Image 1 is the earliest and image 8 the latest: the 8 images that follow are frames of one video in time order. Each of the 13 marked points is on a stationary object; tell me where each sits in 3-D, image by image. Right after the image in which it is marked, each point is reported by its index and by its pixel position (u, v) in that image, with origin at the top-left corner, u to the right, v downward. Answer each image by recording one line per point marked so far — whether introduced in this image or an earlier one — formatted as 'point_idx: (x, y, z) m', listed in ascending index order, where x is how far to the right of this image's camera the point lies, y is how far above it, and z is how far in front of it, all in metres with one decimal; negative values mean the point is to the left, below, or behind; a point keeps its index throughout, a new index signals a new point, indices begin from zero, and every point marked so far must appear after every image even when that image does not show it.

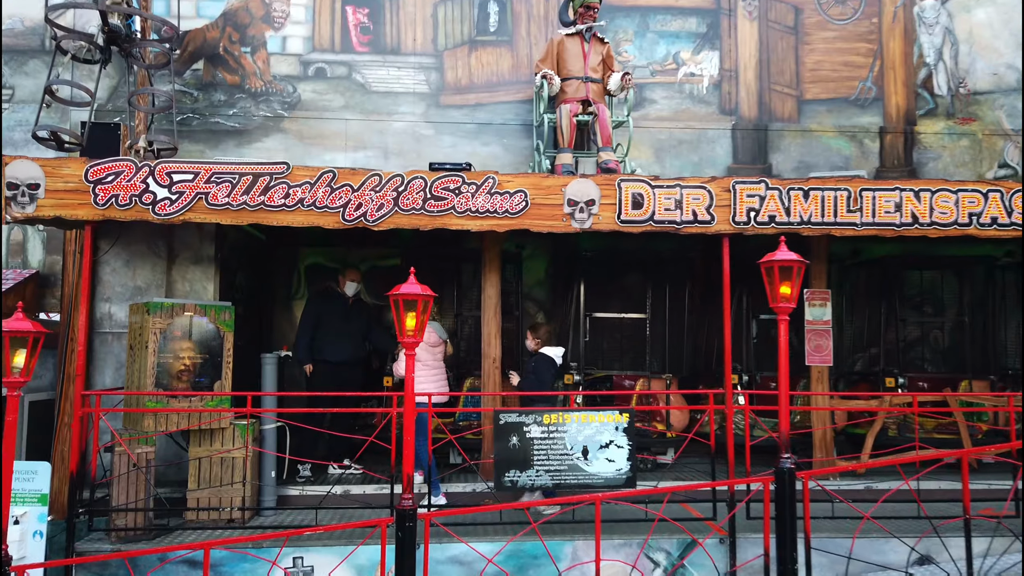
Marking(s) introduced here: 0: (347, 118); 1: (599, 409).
0: (-1.6, +1.6, +7.3) m
1: (+0.7, -1.0, +6.0) m
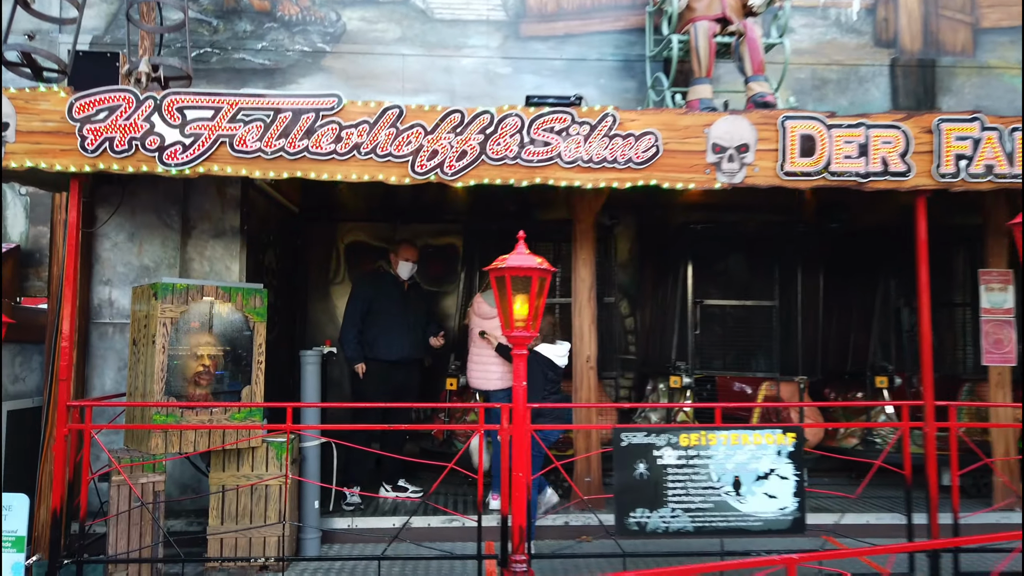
0: (-0.8, +1.8, +5.8) m
1: (+1.4, -0.8, +4.4) m
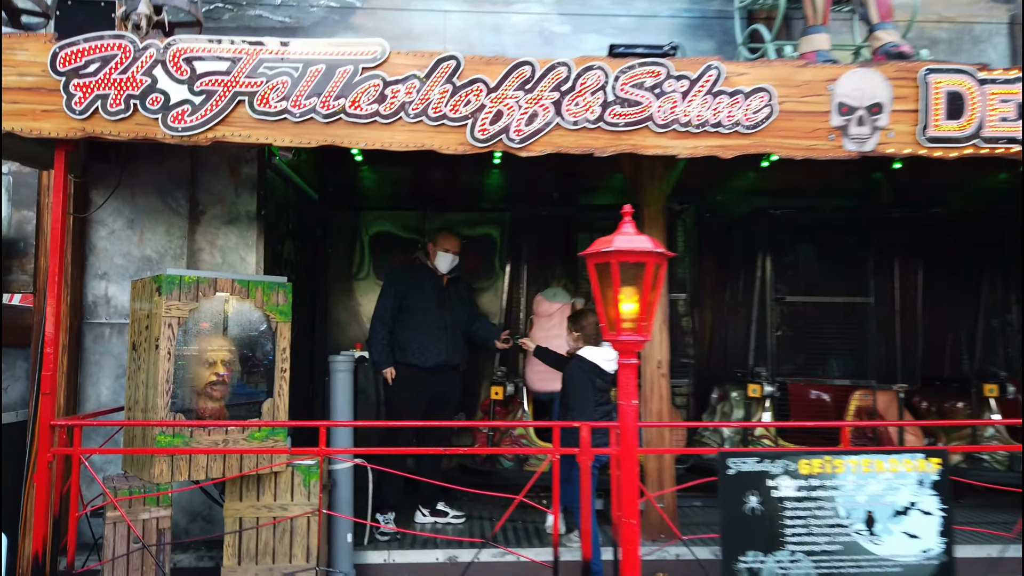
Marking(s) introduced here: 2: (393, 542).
0: (-0.4, +1.8, +5.0) m
1: (+1.8, -0.8, +3.6) m
2: (-0.8, -1.6, +4.8) m
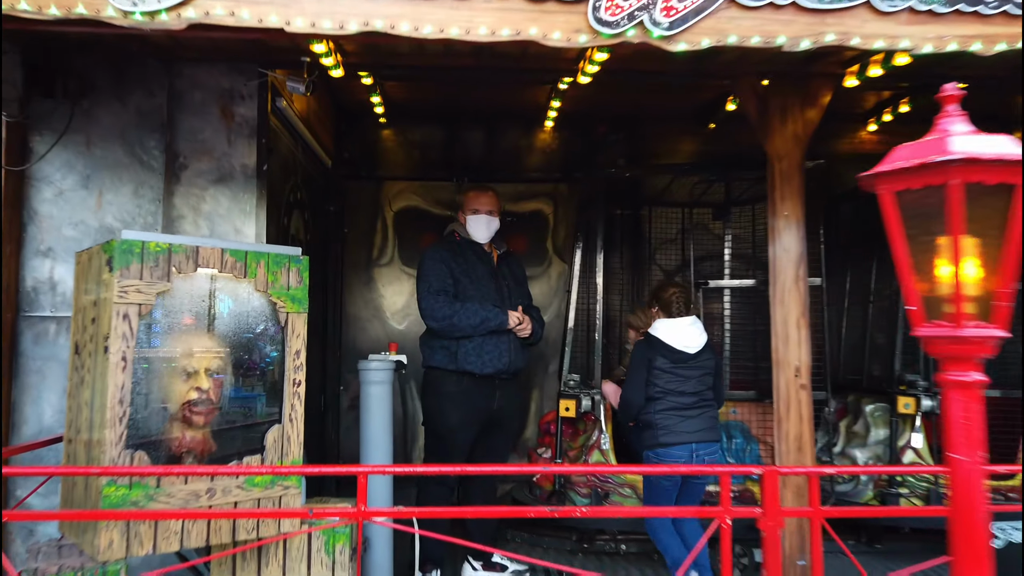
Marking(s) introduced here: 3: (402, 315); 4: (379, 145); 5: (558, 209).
0: (0.0, +1.9, +3.7) m
1: (+2.3, -0.7, +2.3) m
2: (-0.3, -1.5, +3.5) m
3: (-0.8, -0.2, +5.6) m
4: (-1.0, +1.1, +5.6) m
5: (+0.3, +0.6, +5.7) m
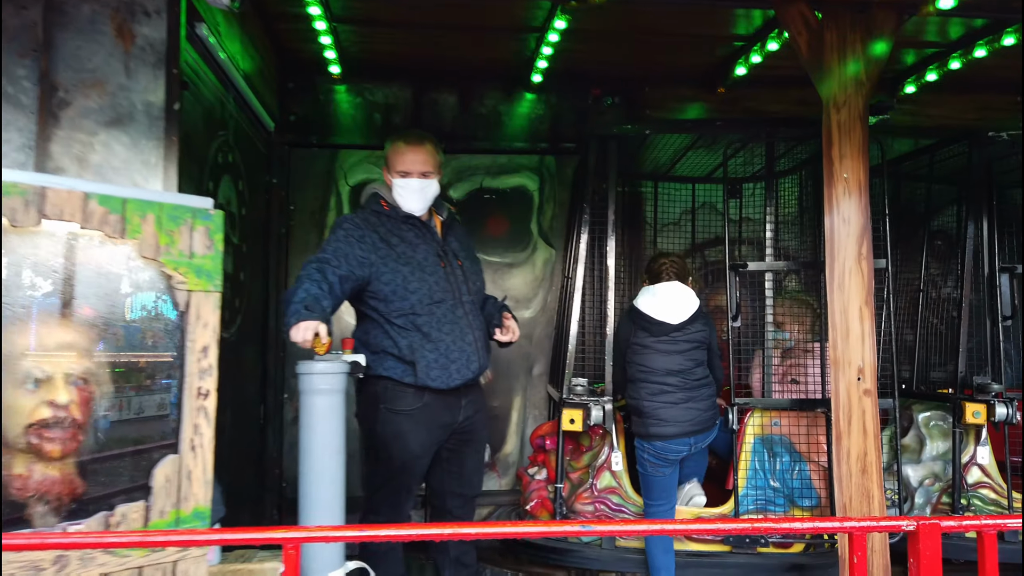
0: (0.0, +2.0, +2.9) m
1: (+2.3, -0.6, +1.6) m
2: (-0.3, -1.5, +2.7) m
3: (-1.0, -0.1, +4.7) m
4: (-1.1, +1.1, +4.7) m
5: (+0.2, +0.7, +4.9) m
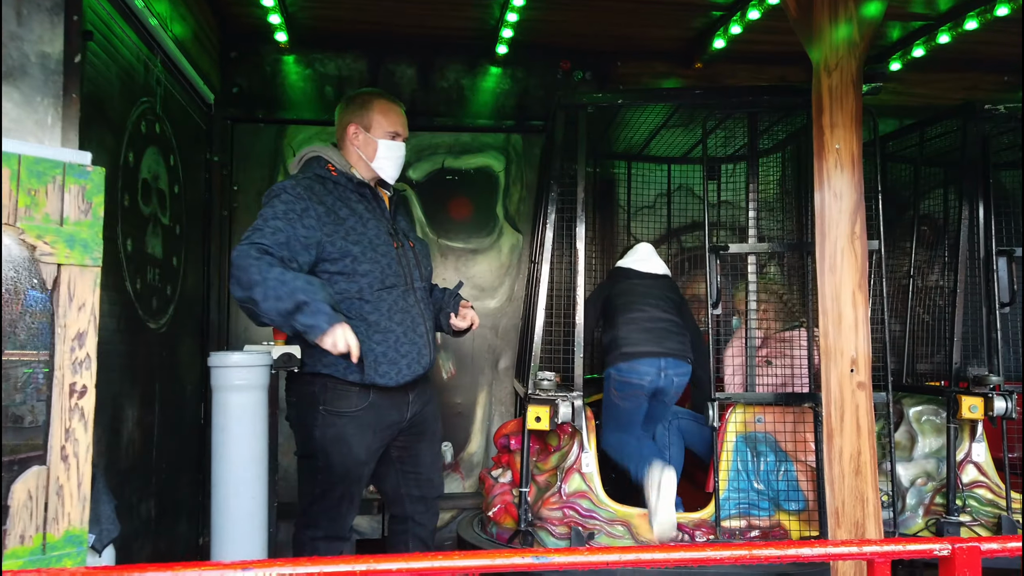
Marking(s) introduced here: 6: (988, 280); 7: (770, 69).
0: (-0.2, +2.1, +2.5) m
1: (+2.2, -0.5, +1.4) m
2: (-0.5, -1.4, +2.3) m
3: (-1.2, -0.1, +4.3) m
4: (-1.3, +1.2, +4.3) m
5: (0.0, +0.7, +4.6) m
6: (+2.3, 0.0, +3.6) m
7: (+1.6, +1.4, +4.7) m
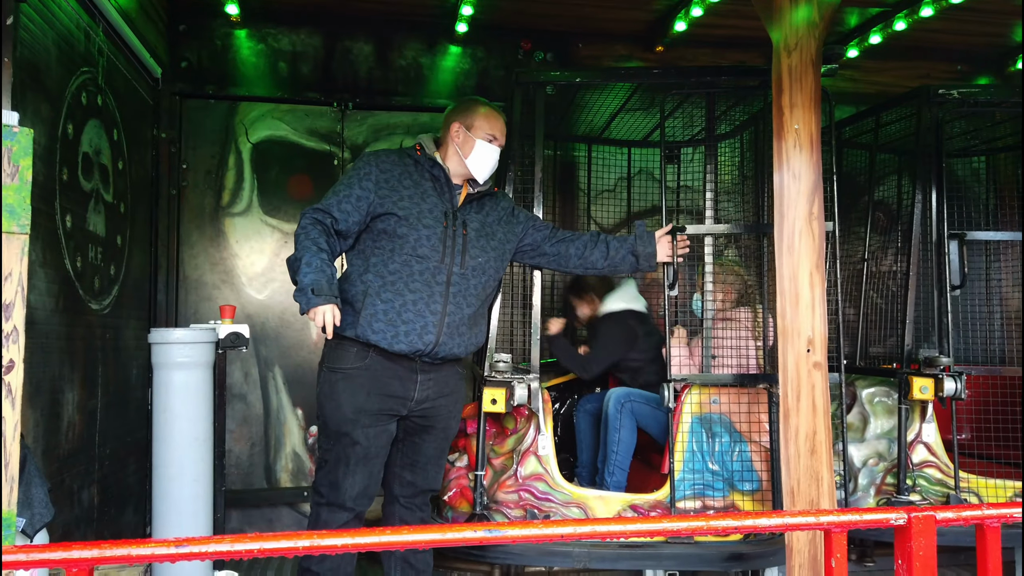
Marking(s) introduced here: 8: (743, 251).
0: (-0.3, +2.1, +2.4) m
1: (+2.1, -0.5, +1.4) m
2: (-0.6, -1.3, +2.3) m
3: (-1.4, 0.0, +4.2) m
4: (-1.6, +1.3, +4.2) m
5: (-0.3, +0.8, +4.5) m
6: (+2.1, +0.1, +3.6) m
7: (+1.4, +1.5, +4.7) m
8: (+1.1, +0.2, +3.6) m
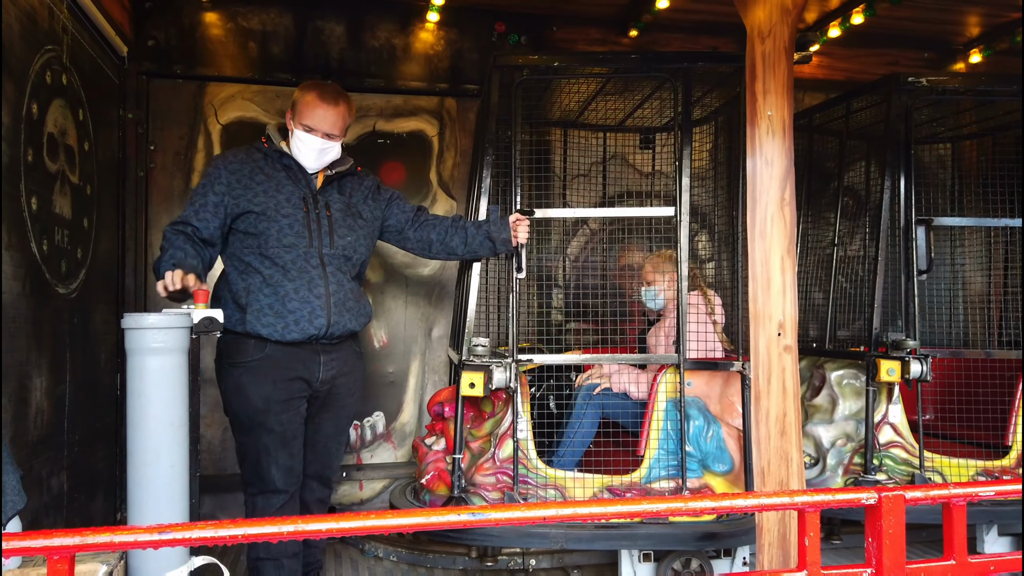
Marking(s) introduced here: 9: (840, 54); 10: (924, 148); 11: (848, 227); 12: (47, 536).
0: (-0.4, +2.2, +2.4) m
1: (+2.1, -0.5, +1.5) m
2: (-0.7, -1.3, +2.3) m
3: (-1.5, +0.1, +4.2) m
4: (-1.7, +1.4, +4.1) m
5: (-0.4, +0.9, +4.5) m
6: (+1.9, +0.2, +3.7) m
7: (+1.2, +1.6, +4.7) m
8: (+1.0, +0.3, +3.7) m
9: (+2.1, +1.5, +4.9) m
10: (+2.5, +0.8, +4.5) m
11: (+2.0, +0.4, +4.5) m
12: (-0.8, -0.4, +1.3) m
